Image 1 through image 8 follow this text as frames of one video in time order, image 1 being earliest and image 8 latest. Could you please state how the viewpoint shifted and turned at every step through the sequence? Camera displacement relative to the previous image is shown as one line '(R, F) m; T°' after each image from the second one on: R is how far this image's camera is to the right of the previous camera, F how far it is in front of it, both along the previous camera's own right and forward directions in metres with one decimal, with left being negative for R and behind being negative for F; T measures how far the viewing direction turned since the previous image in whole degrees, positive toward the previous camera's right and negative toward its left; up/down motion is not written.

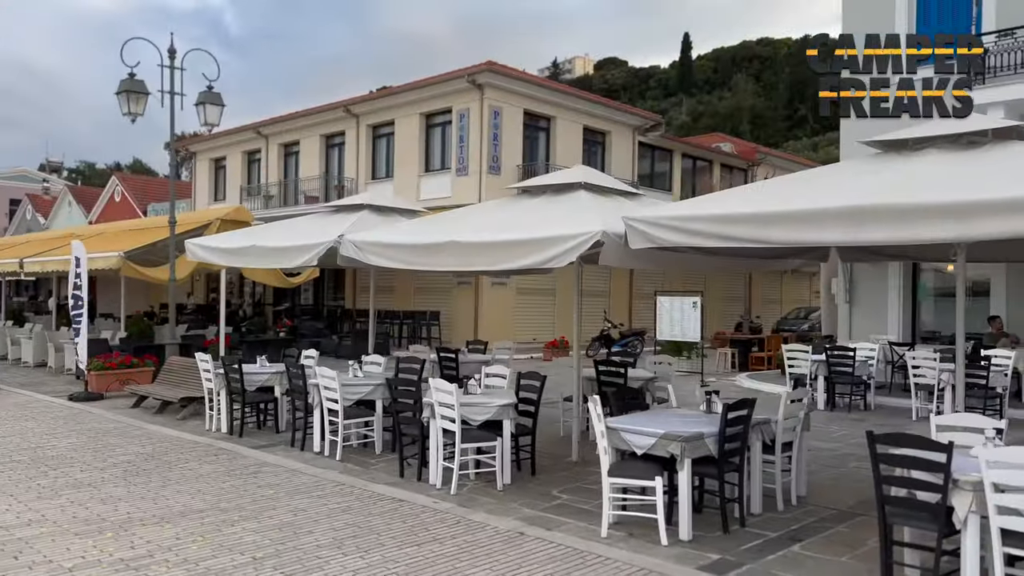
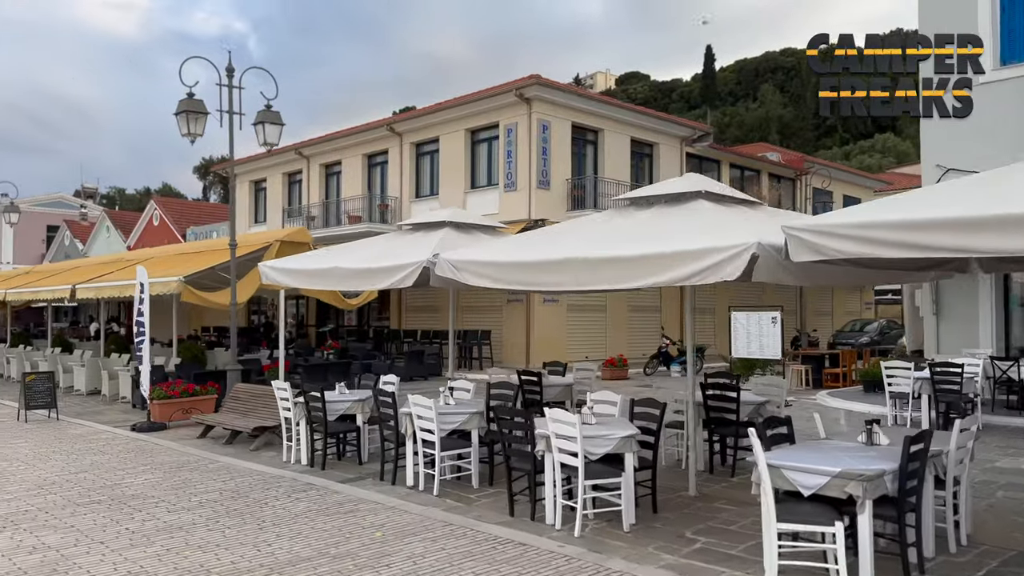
(-0.8, +0.5) m; -2°
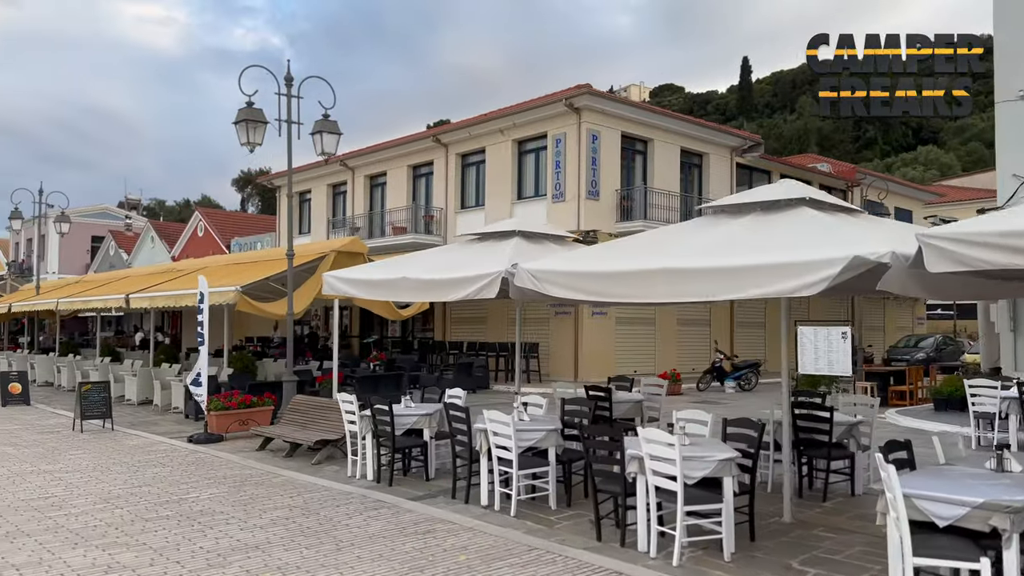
(-0.4, +0.3) m; -2°
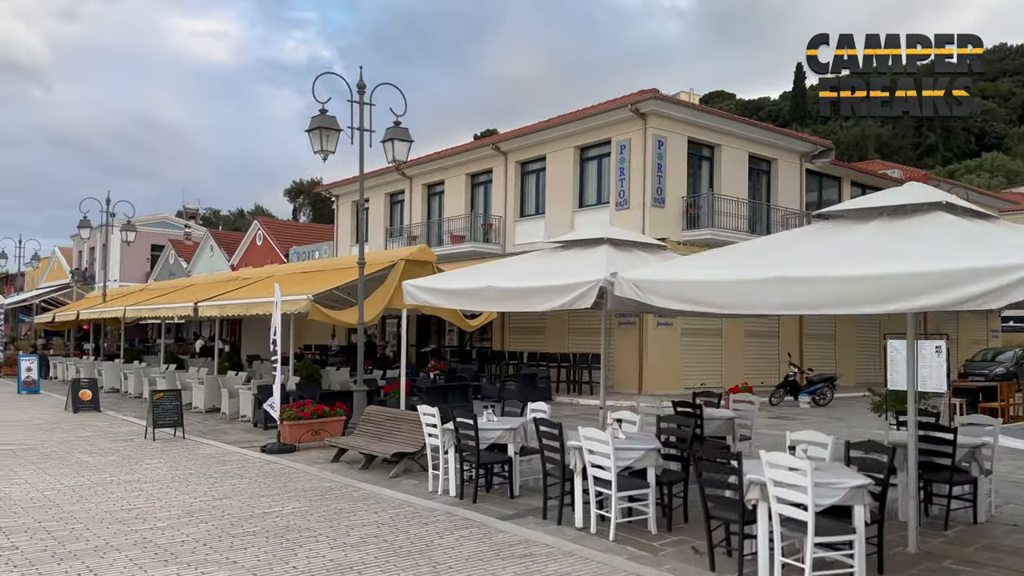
(-0.4, +0.3) m; -3°
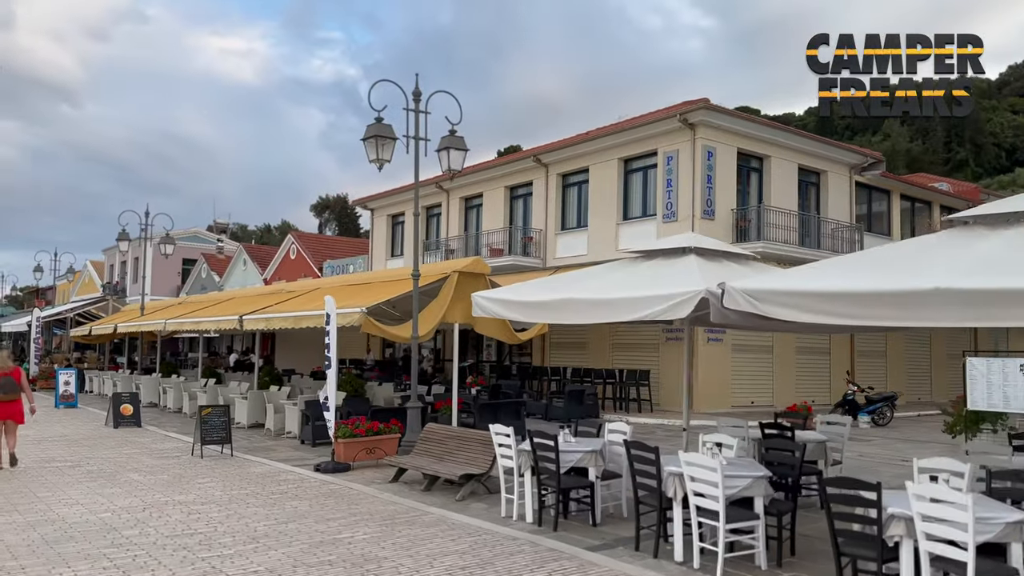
(-0.6, +0.5) m; -2°
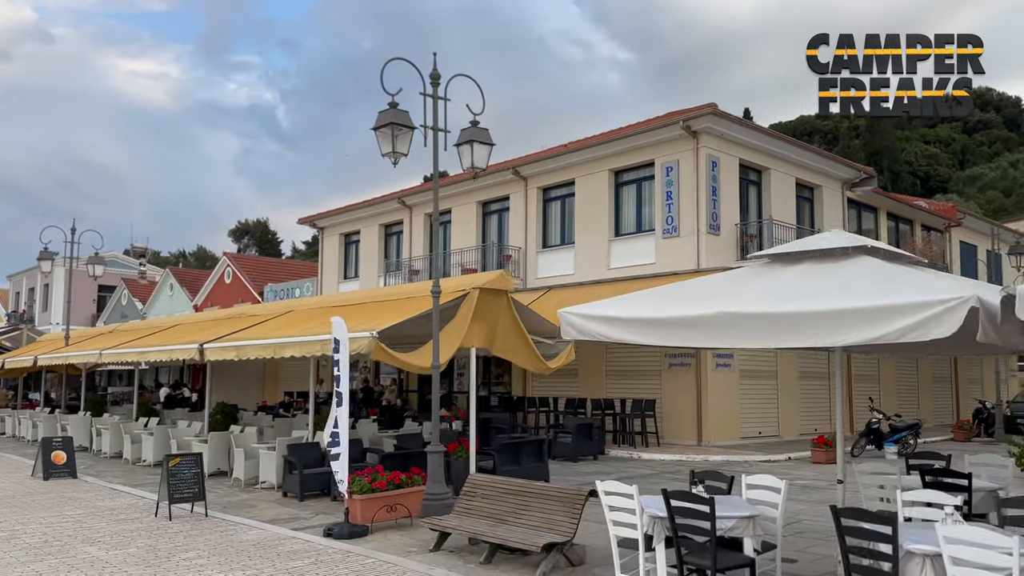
(-1.5, +2.0) m; +5°
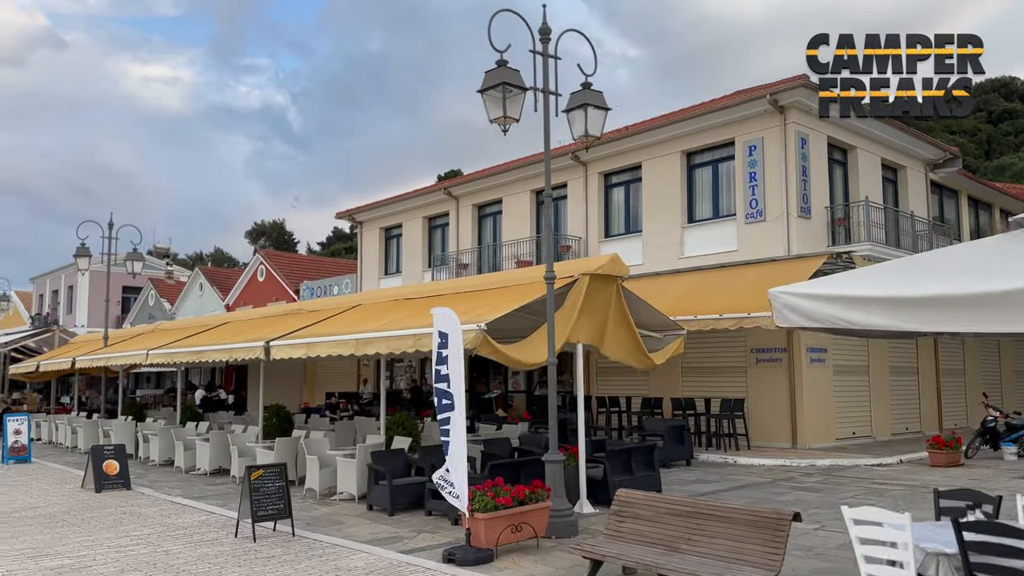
(-1.3, +1.3) m; -1°
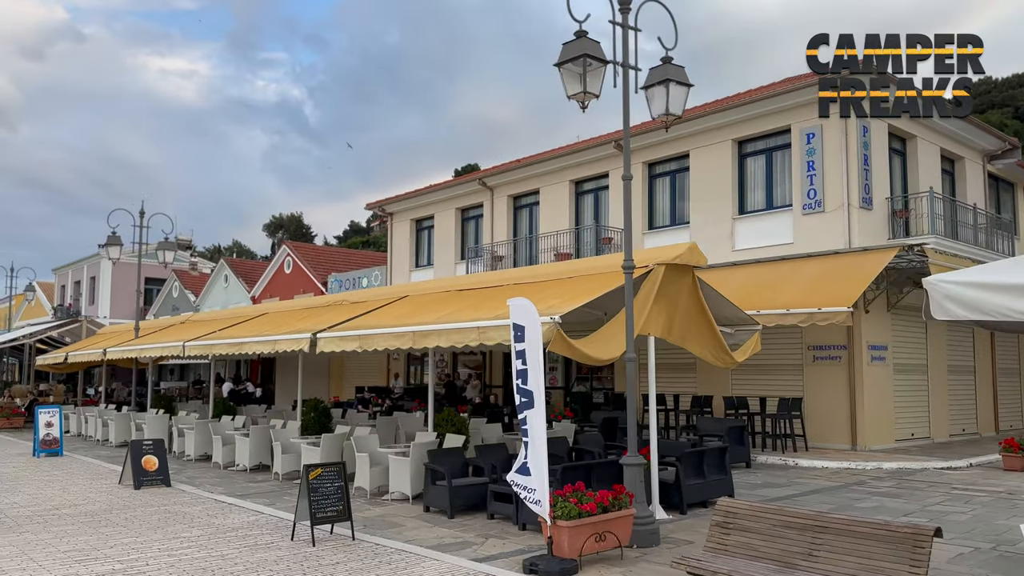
(-0.6, +0.6) m; -1°
